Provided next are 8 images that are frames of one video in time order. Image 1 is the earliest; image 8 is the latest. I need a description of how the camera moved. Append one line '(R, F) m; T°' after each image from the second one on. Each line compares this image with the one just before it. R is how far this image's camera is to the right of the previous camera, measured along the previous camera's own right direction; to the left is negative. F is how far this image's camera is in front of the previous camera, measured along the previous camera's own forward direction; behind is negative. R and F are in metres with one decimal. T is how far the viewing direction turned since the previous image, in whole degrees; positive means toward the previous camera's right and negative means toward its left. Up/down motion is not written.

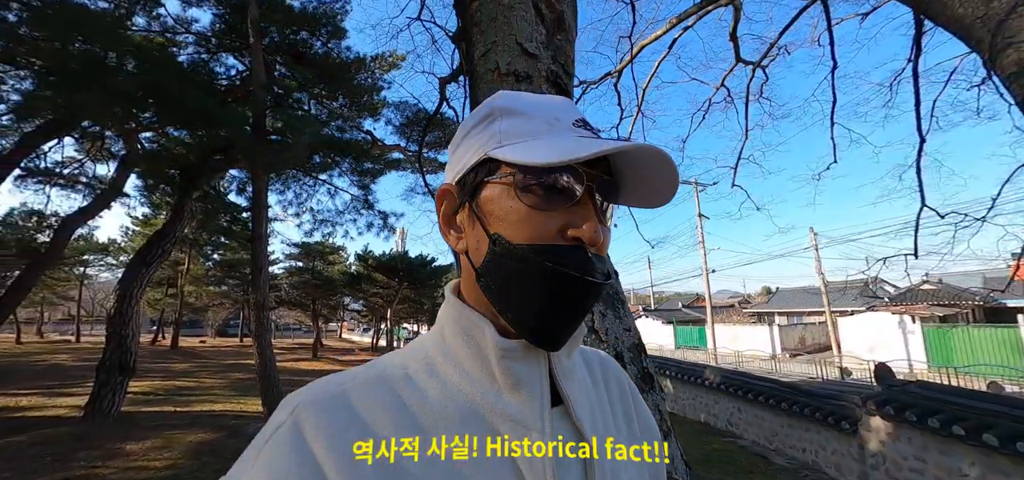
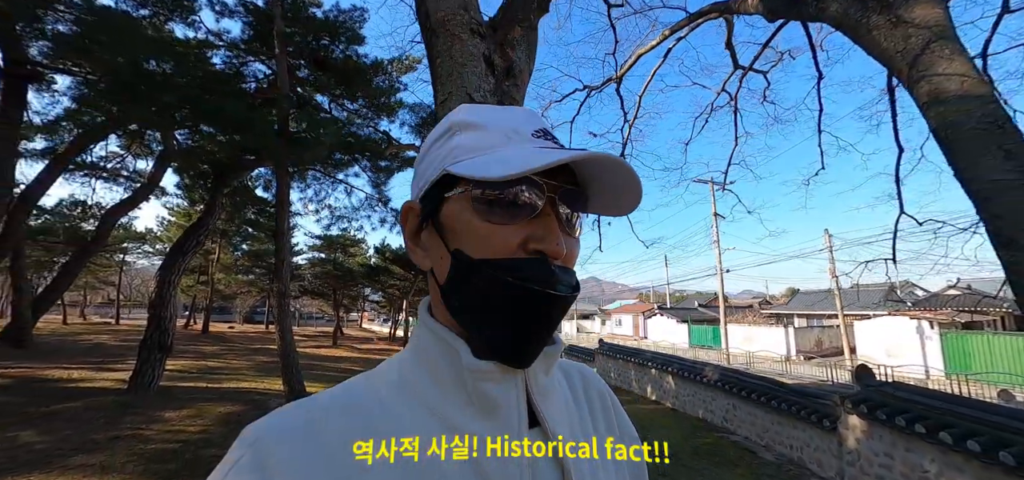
(+0.4, -0.5) m; -3°
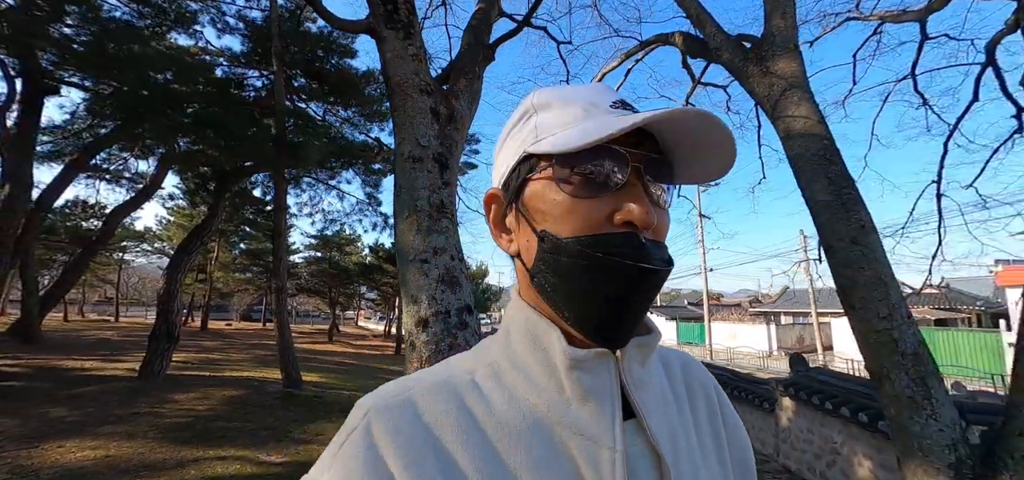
(+0.4, -0.8) m; 0°
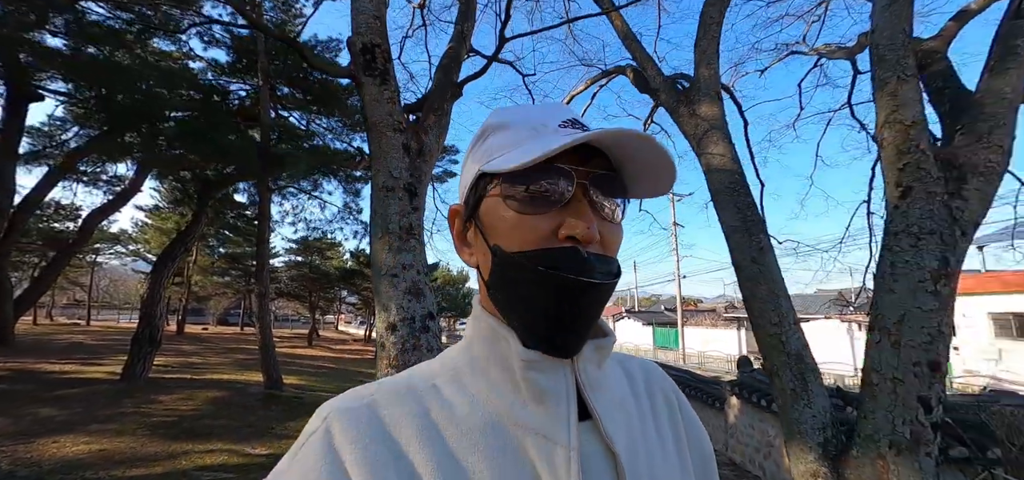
(+0.2, -0.5) m; +2°
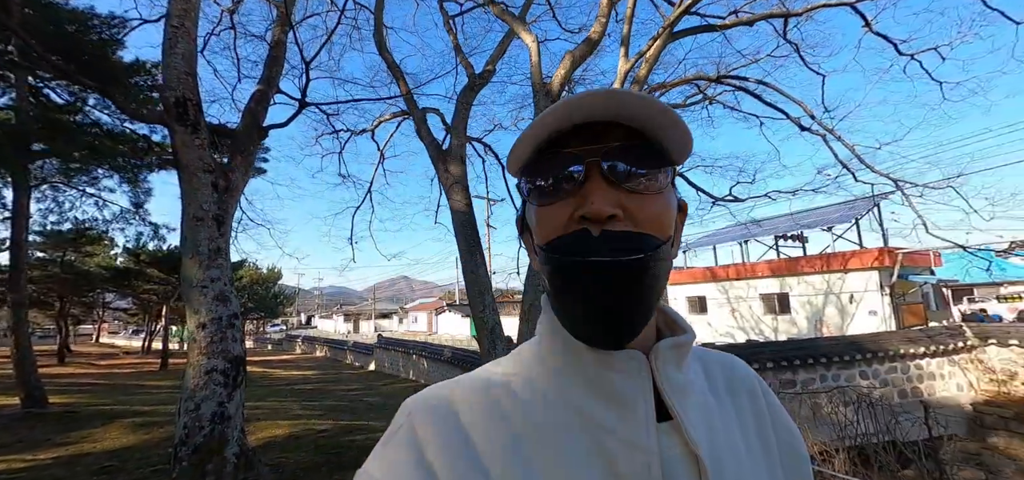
(+0.3, -1.9) m; +22°
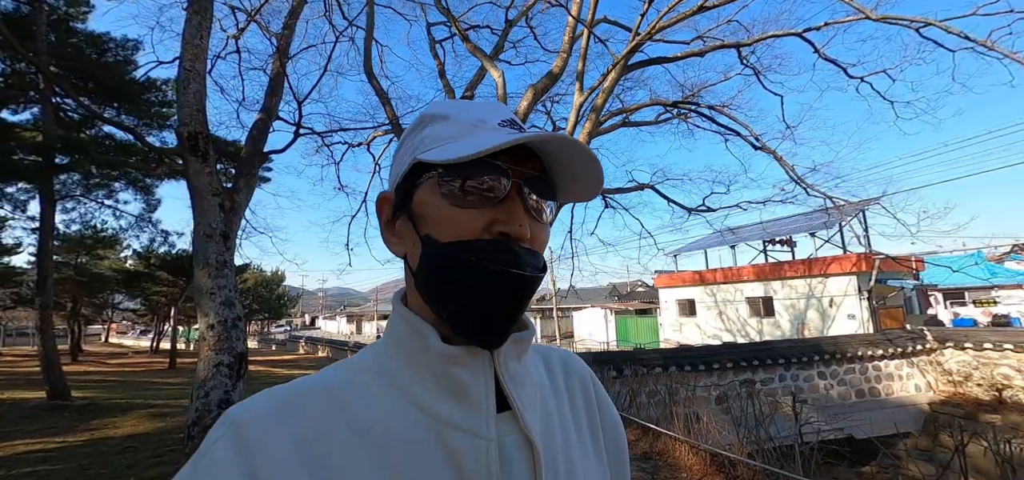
(+0.5, -0.7) m; -1°
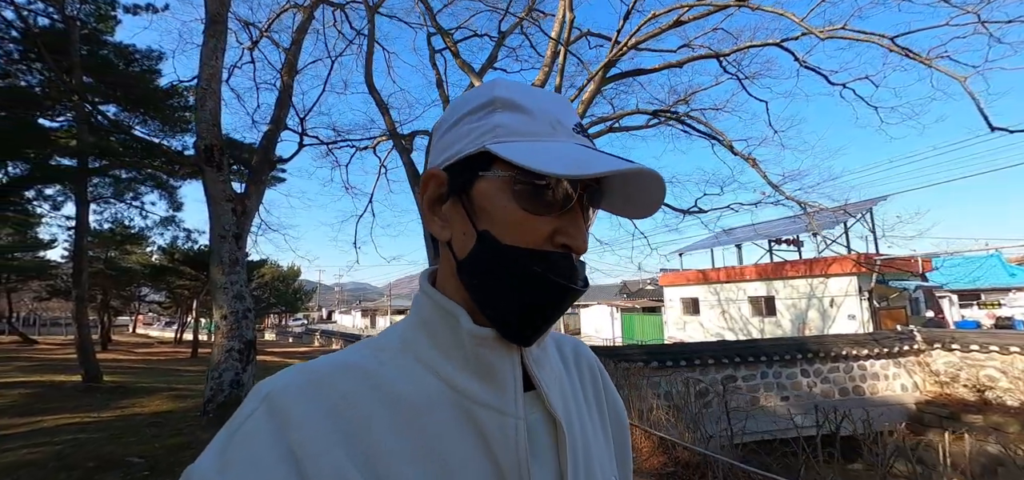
(+0.5, -0.5) m; -2°
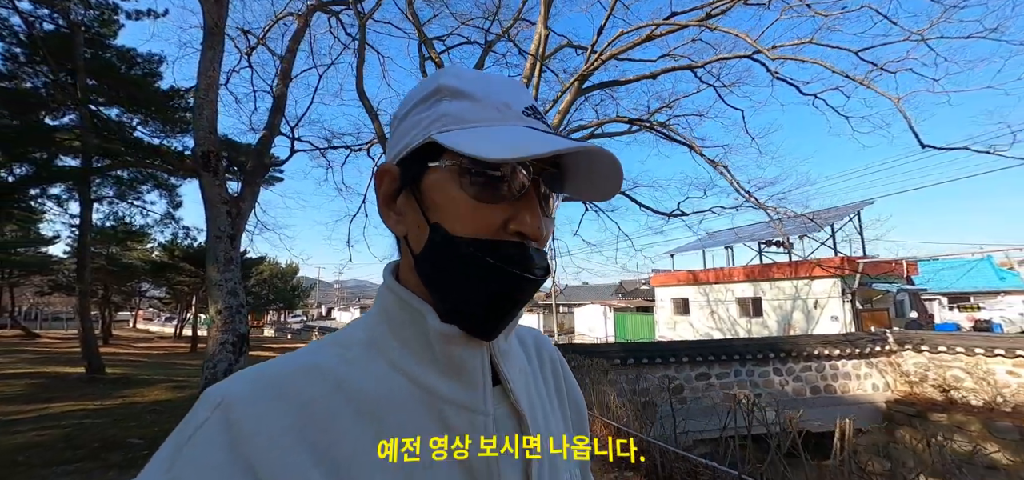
(+0.4, -0.4) m; 0°
